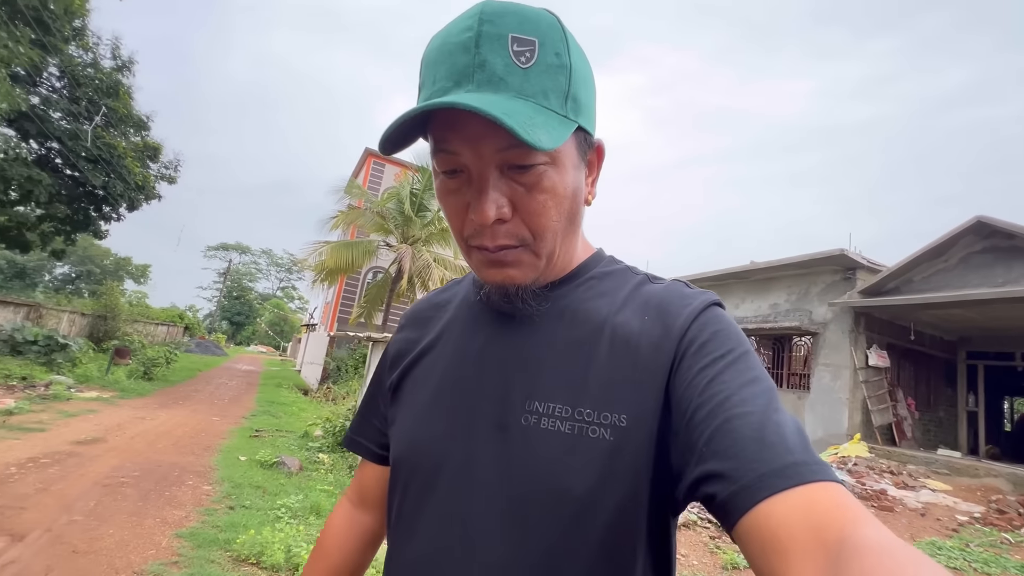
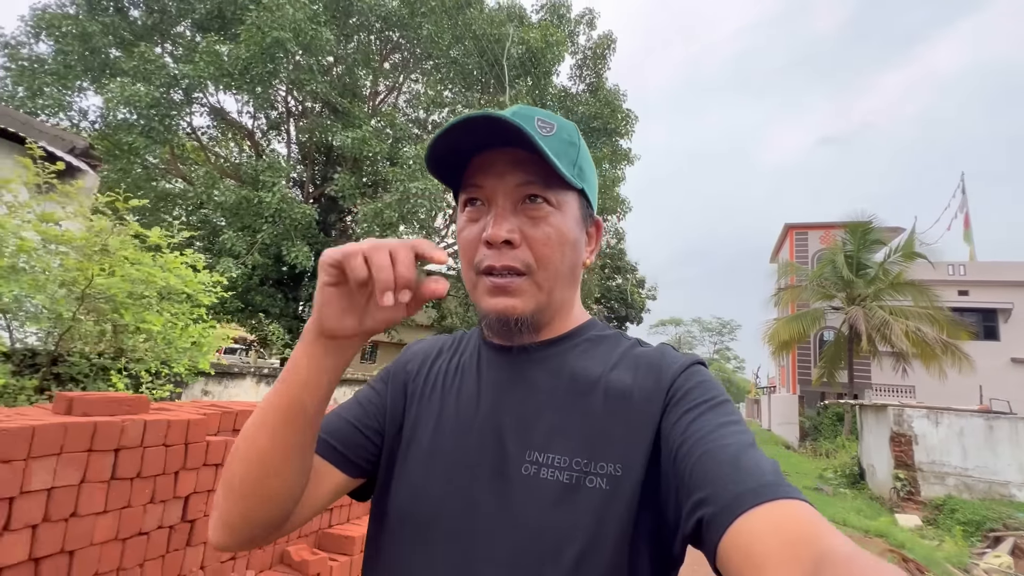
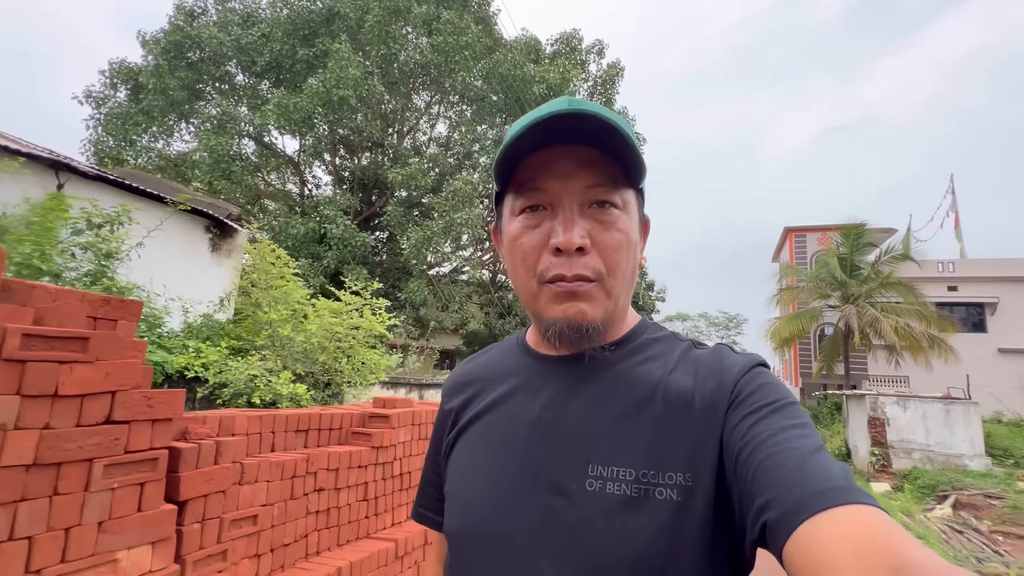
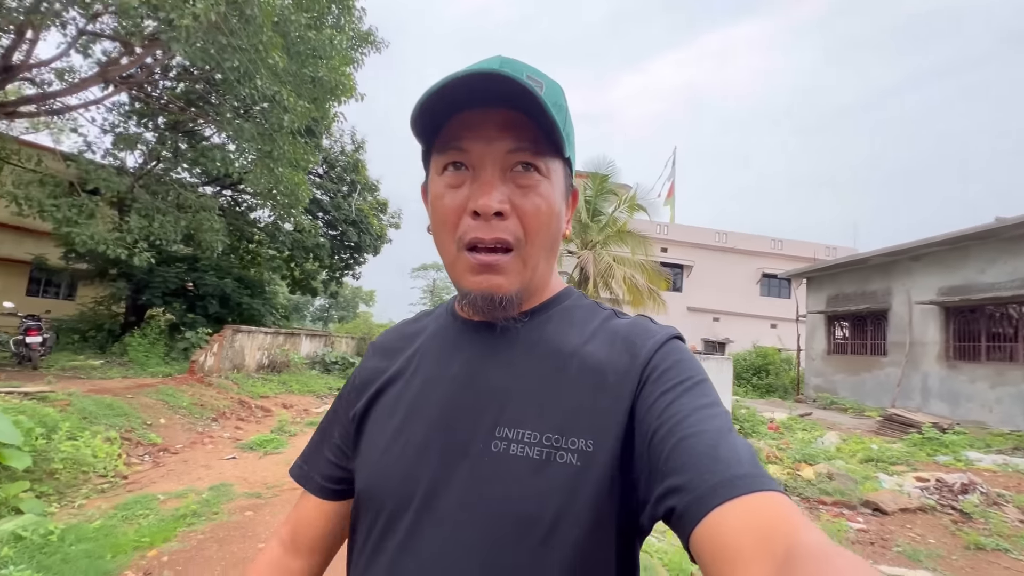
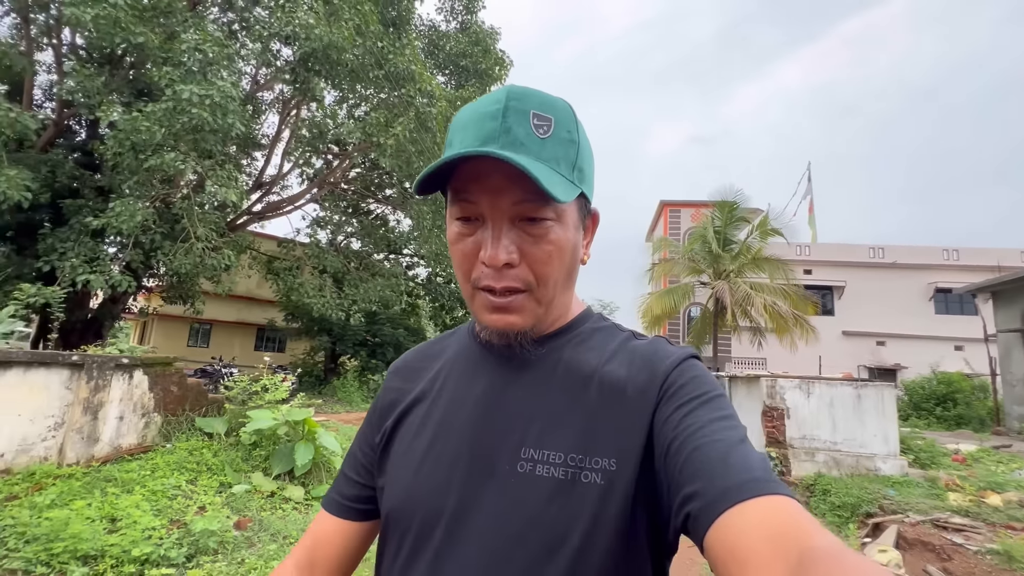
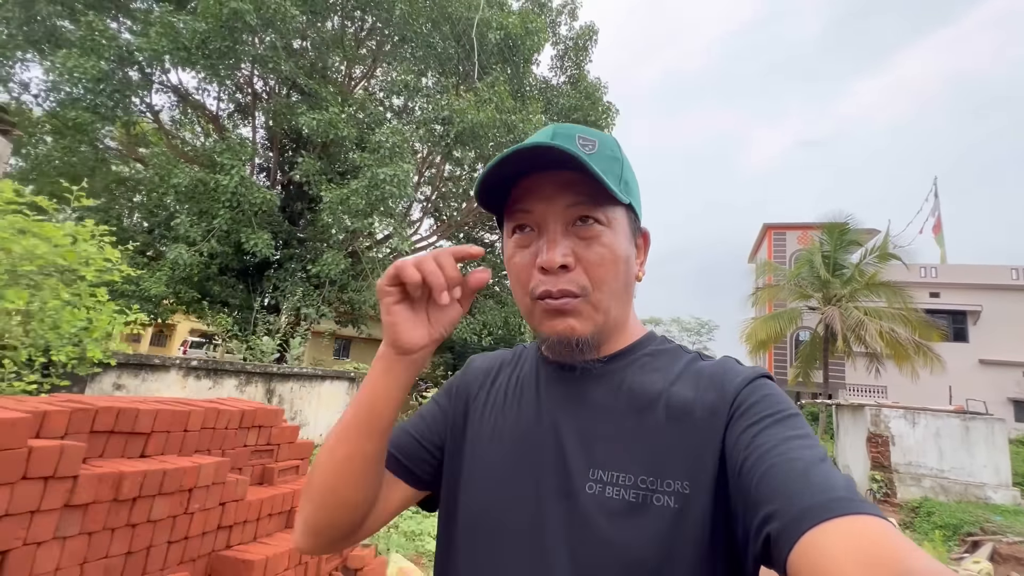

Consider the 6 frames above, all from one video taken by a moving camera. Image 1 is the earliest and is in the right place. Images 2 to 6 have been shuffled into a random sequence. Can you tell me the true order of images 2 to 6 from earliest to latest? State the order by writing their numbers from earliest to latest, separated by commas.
4, 5, 6, 2, 3
